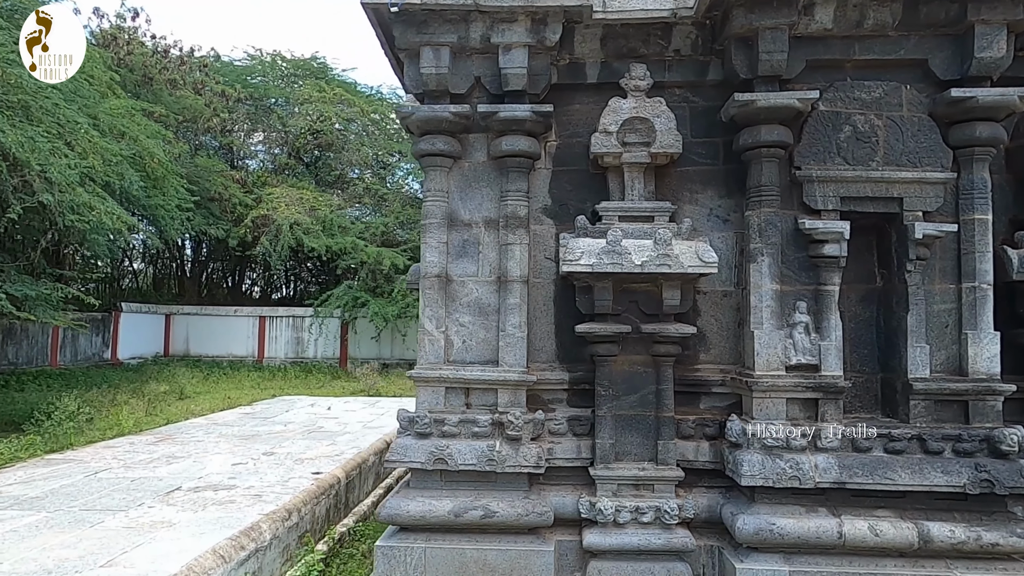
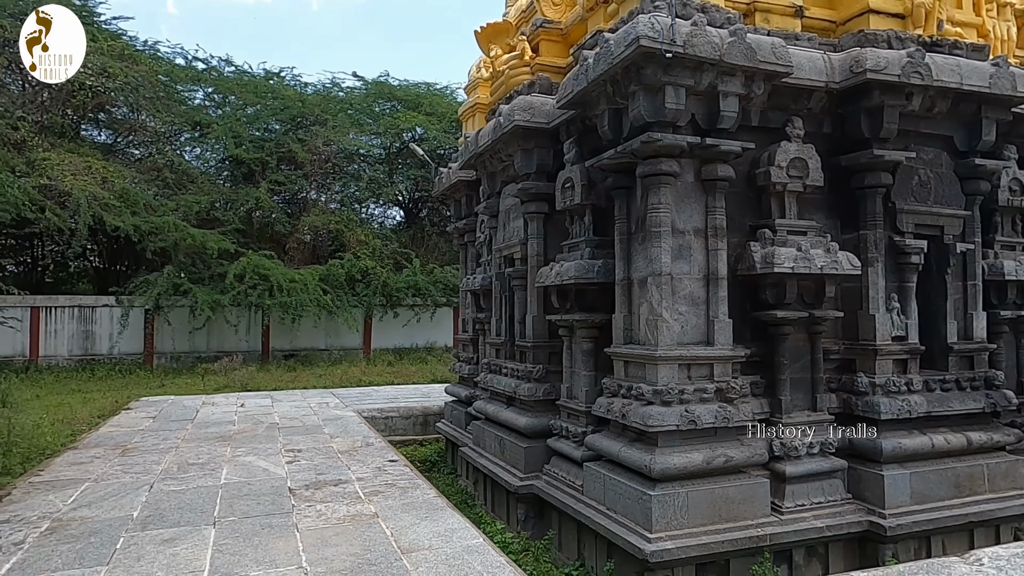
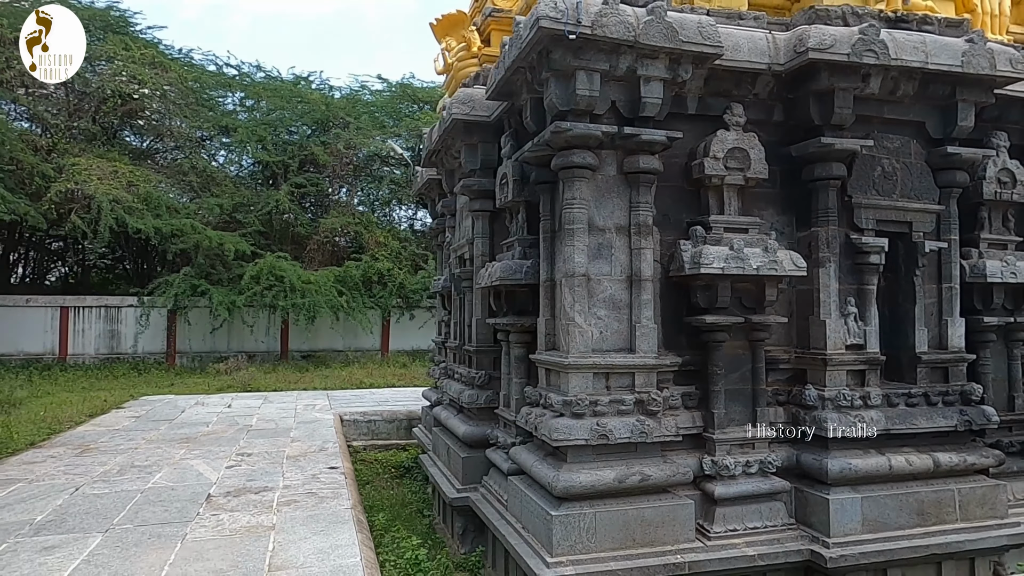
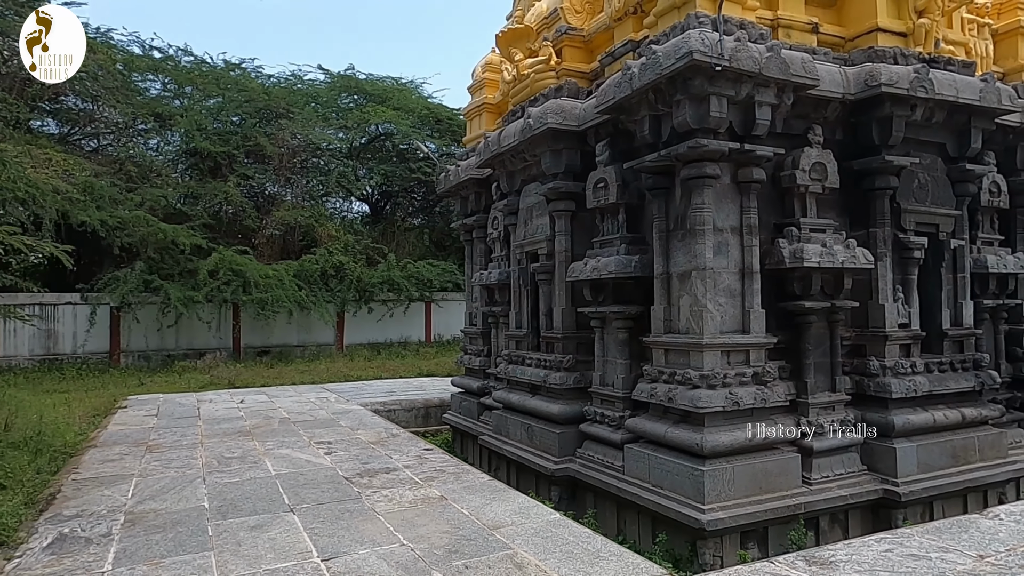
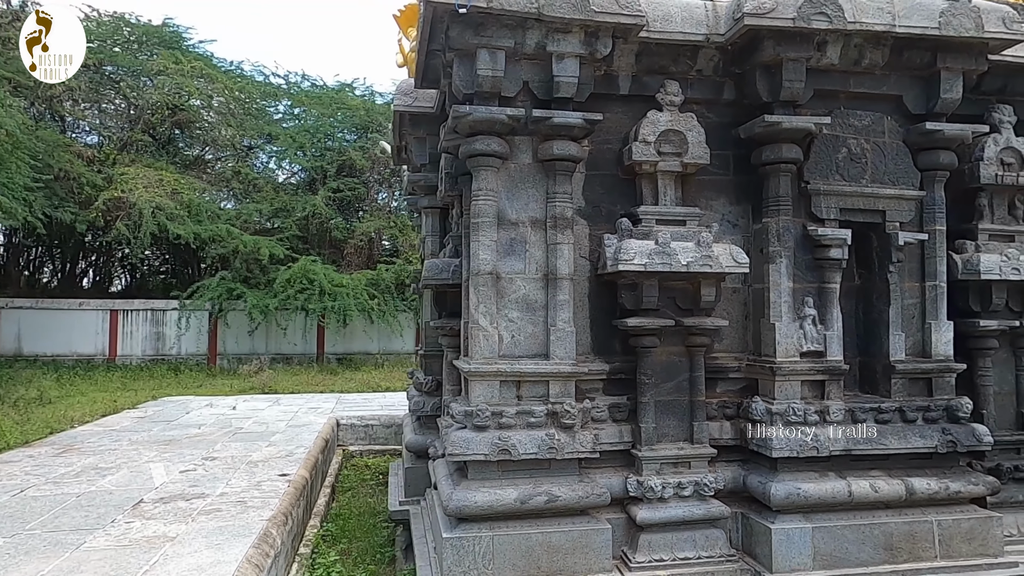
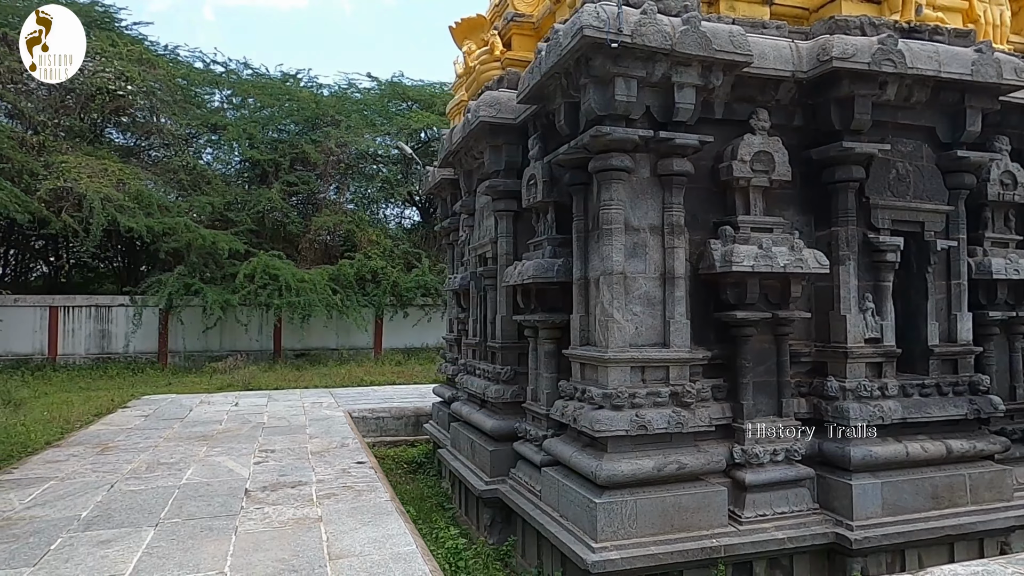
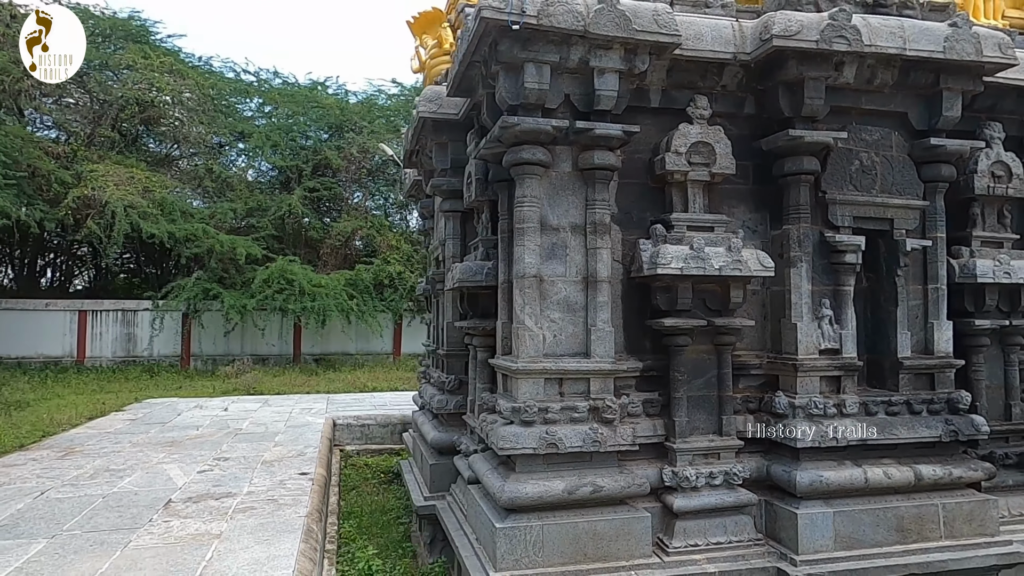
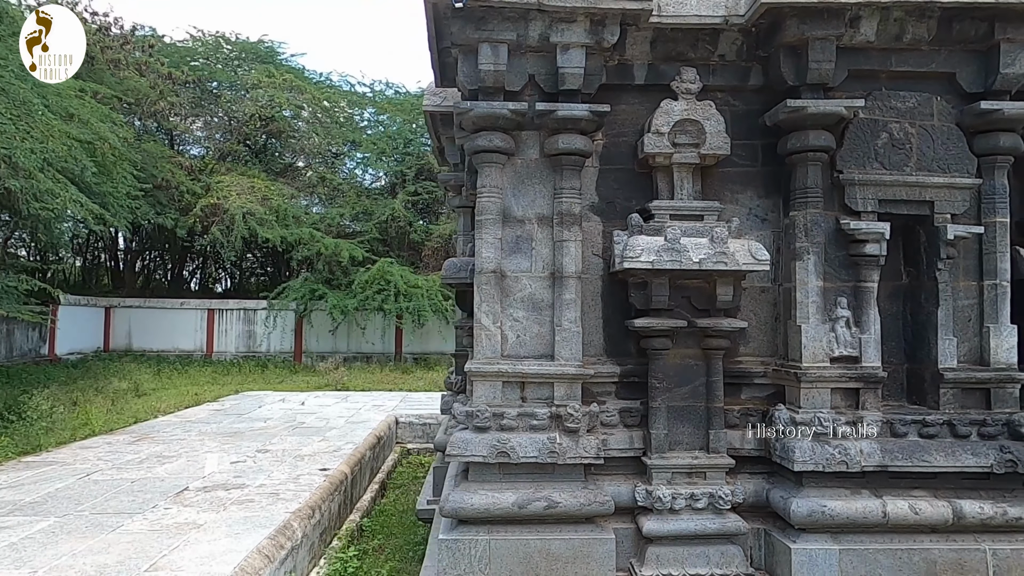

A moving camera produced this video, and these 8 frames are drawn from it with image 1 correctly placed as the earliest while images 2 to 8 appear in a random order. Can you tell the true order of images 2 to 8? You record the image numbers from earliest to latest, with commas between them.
8, 5, 7, 3, 6, 2, 4
